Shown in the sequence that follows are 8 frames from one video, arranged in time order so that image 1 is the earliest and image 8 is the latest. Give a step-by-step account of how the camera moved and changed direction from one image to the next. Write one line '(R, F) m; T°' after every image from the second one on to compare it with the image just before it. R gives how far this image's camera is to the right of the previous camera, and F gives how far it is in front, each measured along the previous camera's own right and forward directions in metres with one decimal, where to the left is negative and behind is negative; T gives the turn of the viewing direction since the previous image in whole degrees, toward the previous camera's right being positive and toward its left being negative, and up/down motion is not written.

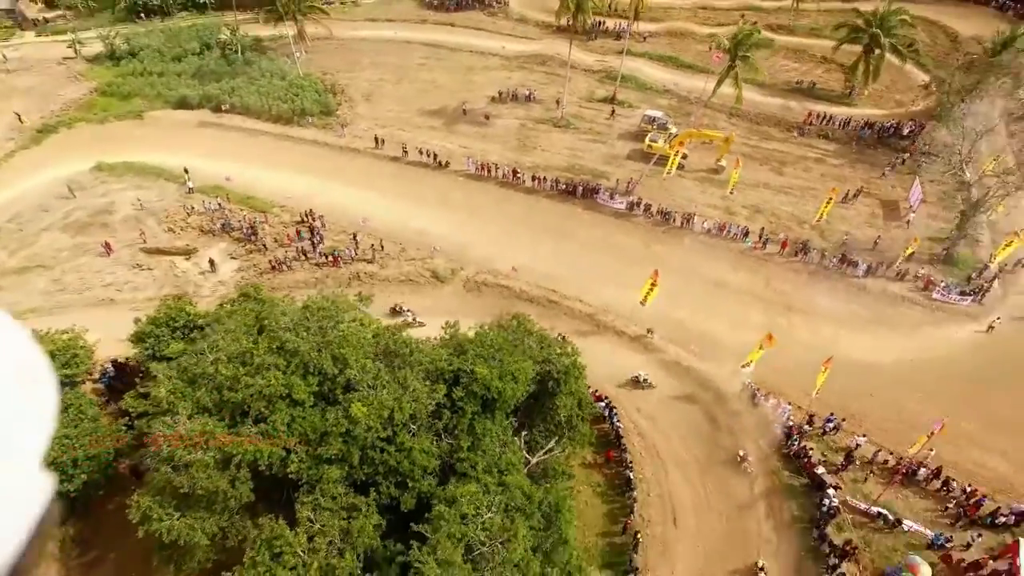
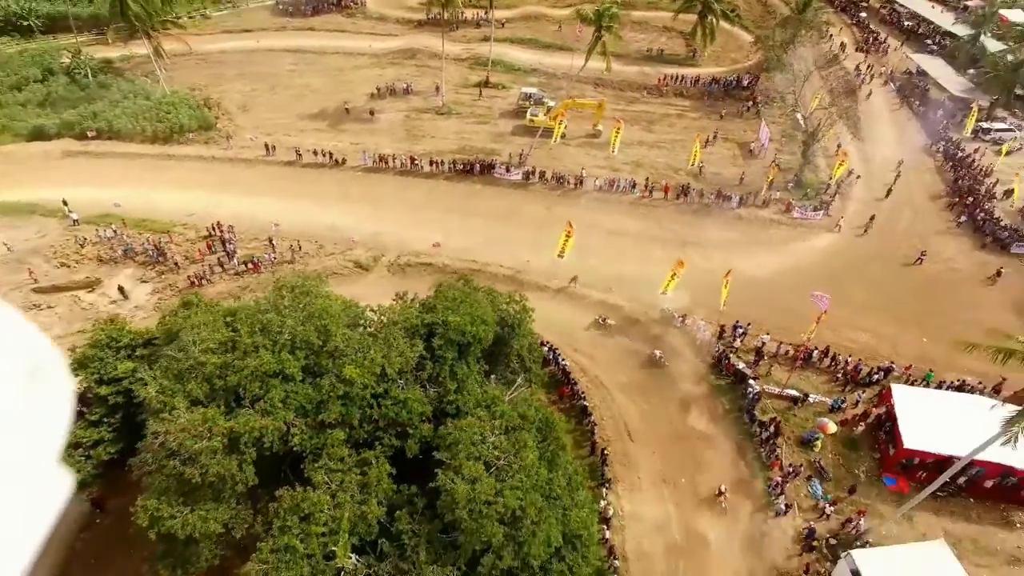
(-3.1, -2.0) m; +11°
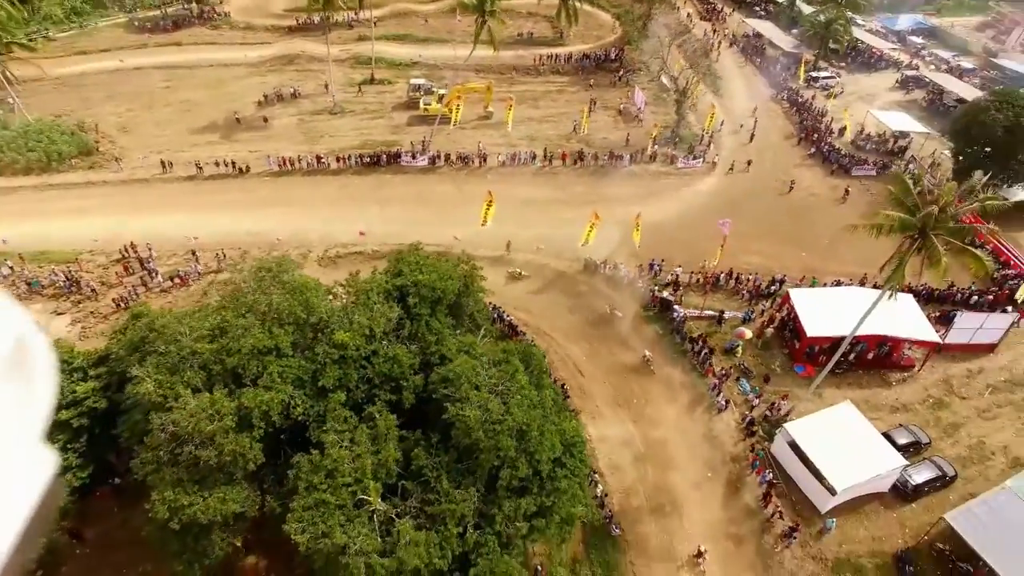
(-3.2, -2.0) m; +10°
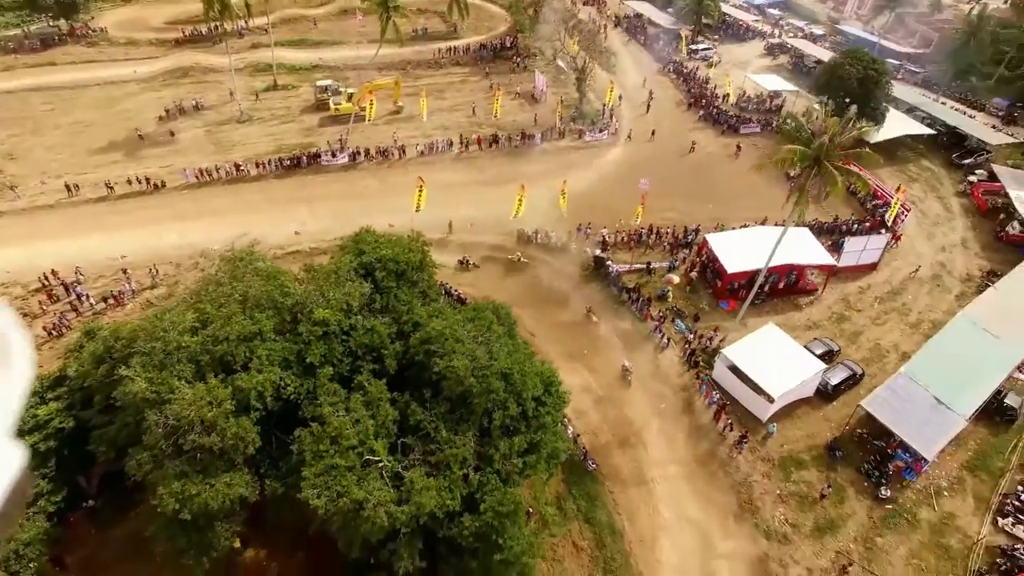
(-2.4, -1.7) m; +8°
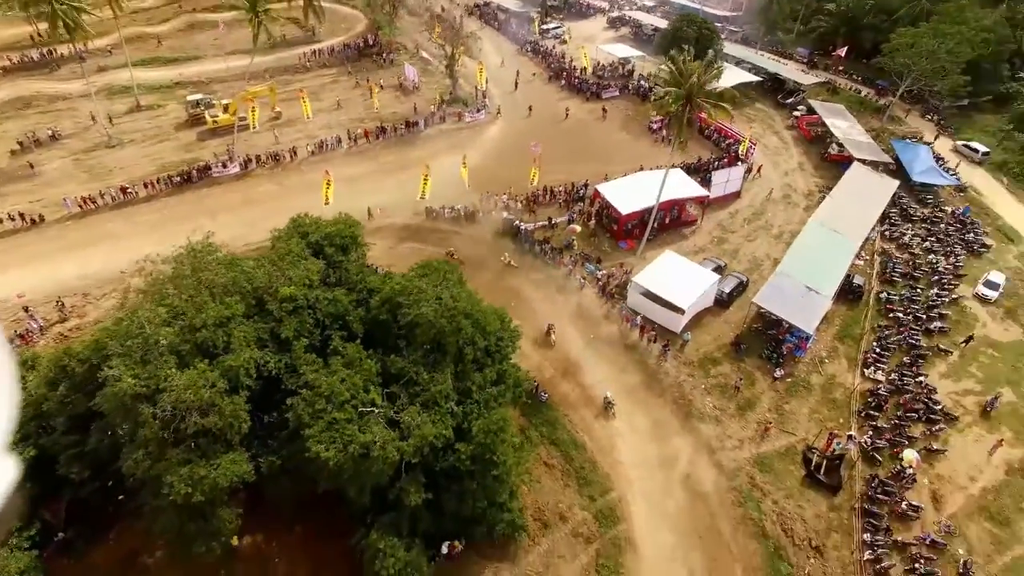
(-3.2, -2.4) m; +11°
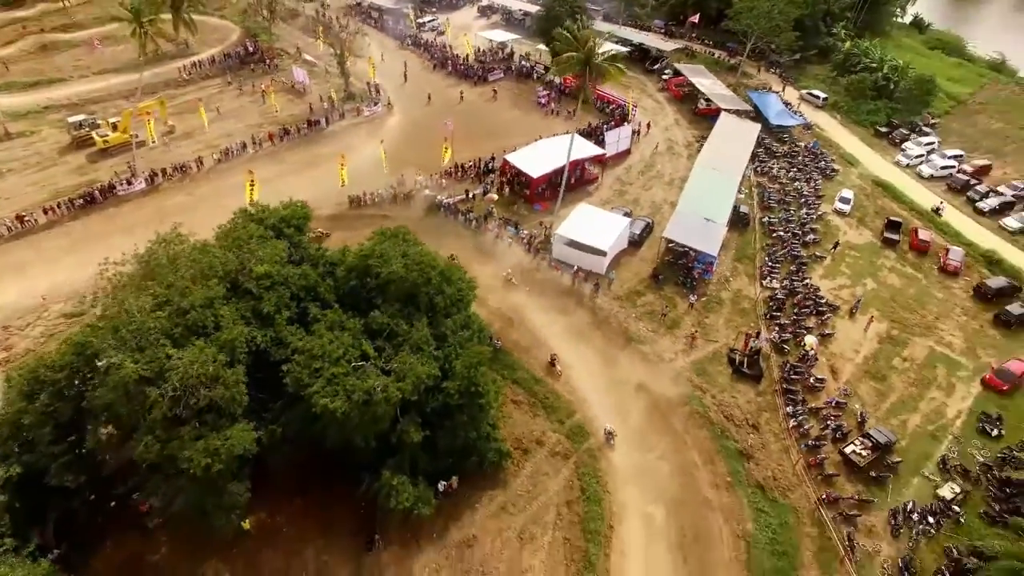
(-3.2, -2.5) m; +10°
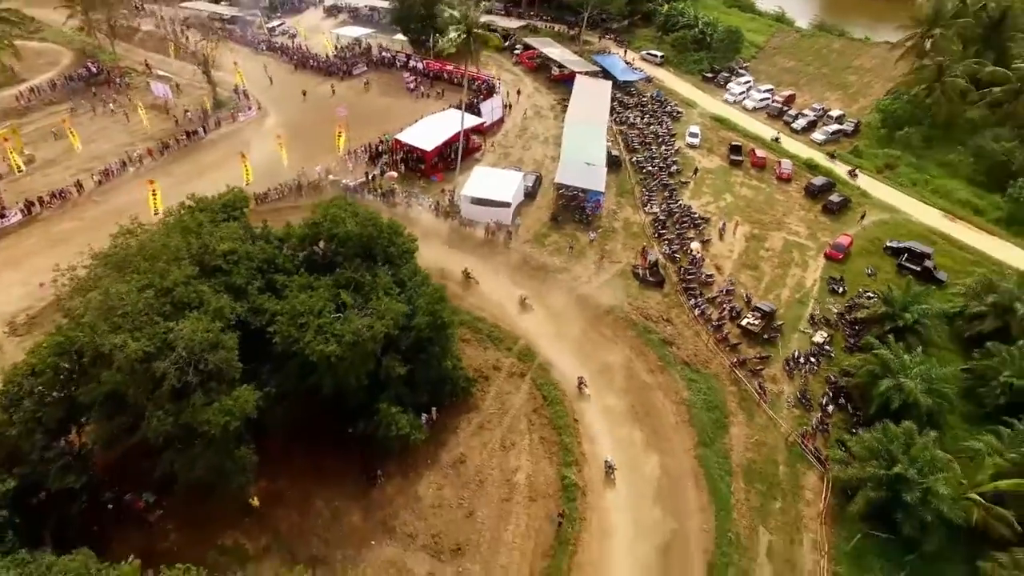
(-4.2, -3.2) m; +12°
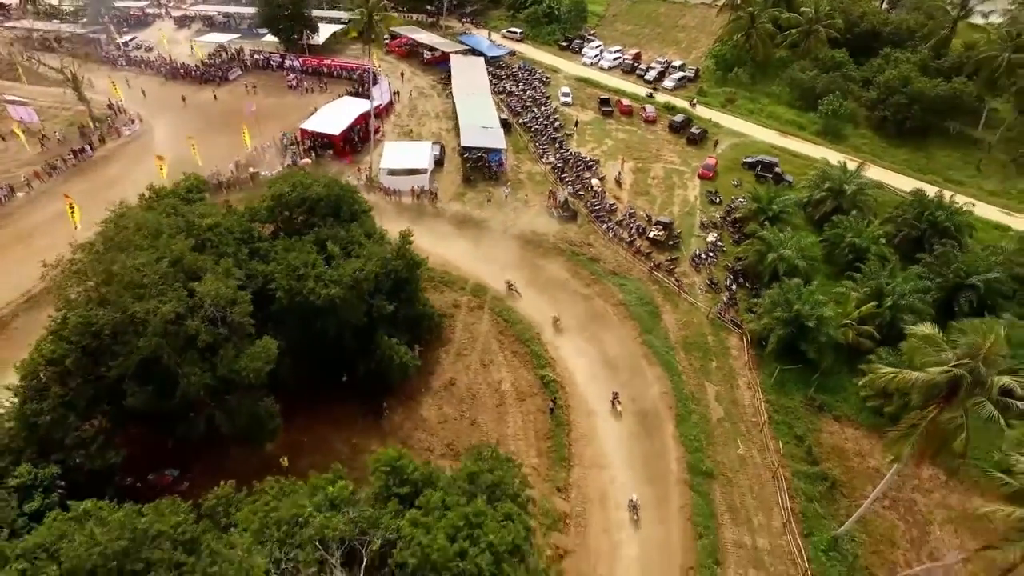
(-5.3, -3.8) m; +12°
